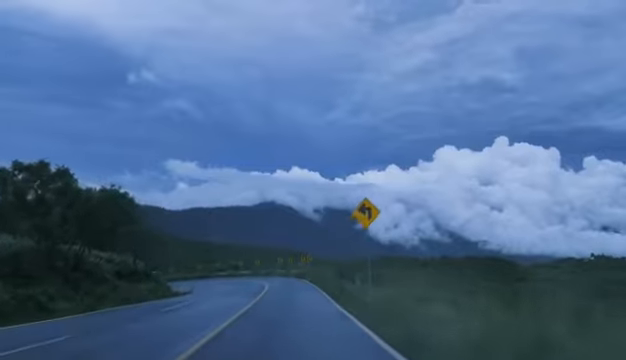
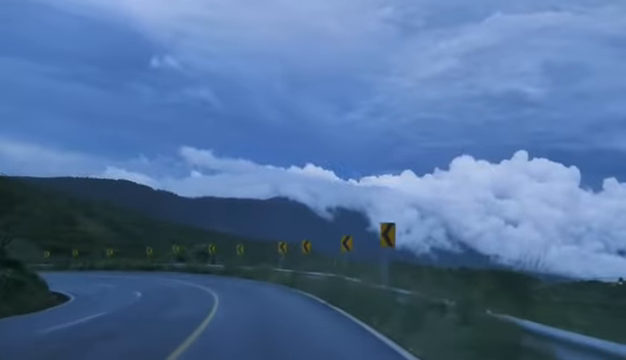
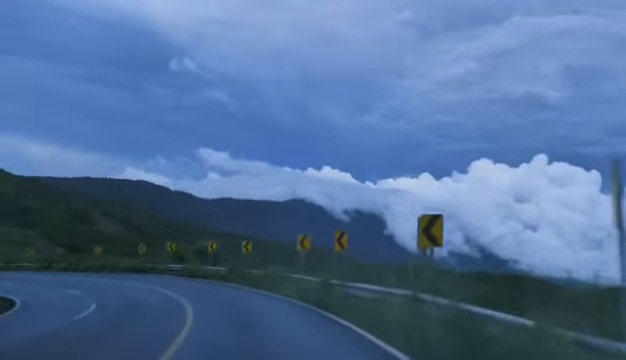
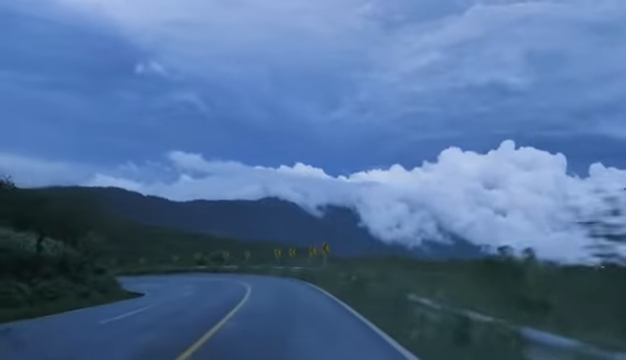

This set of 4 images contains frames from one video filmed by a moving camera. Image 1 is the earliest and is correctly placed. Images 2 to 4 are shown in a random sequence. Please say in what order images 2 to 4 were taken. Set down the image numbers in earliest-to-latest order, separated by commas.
4, 2, 3
